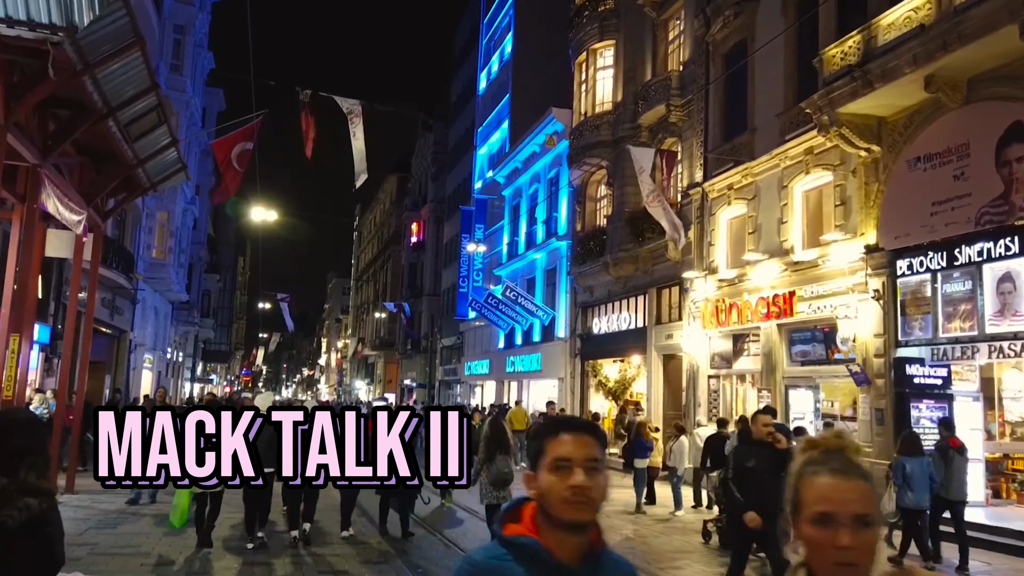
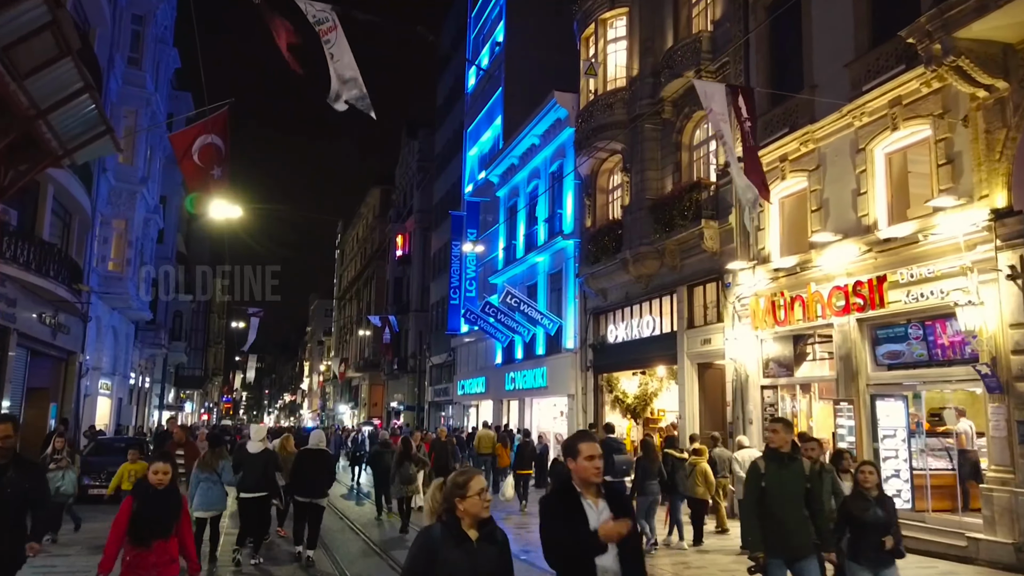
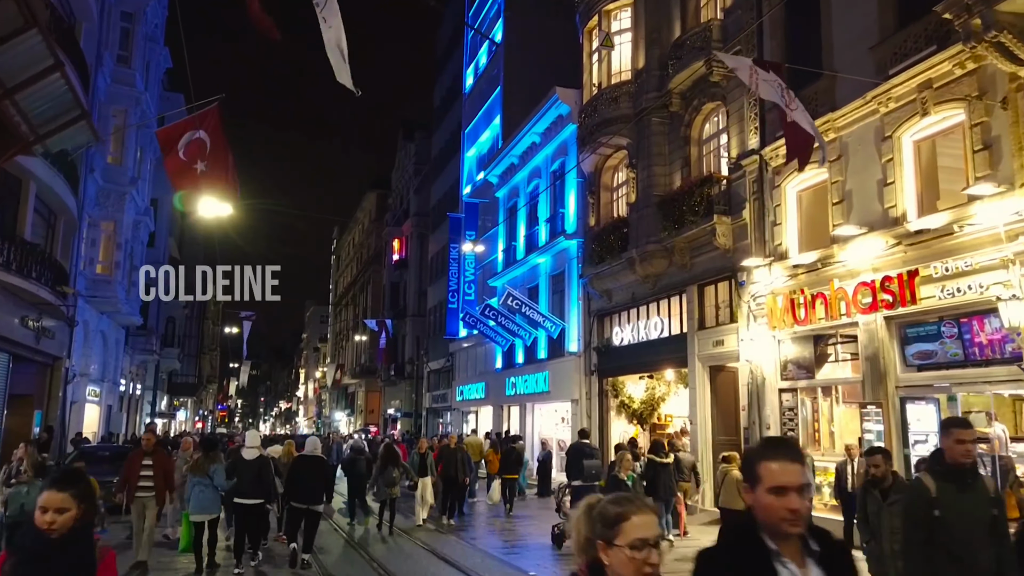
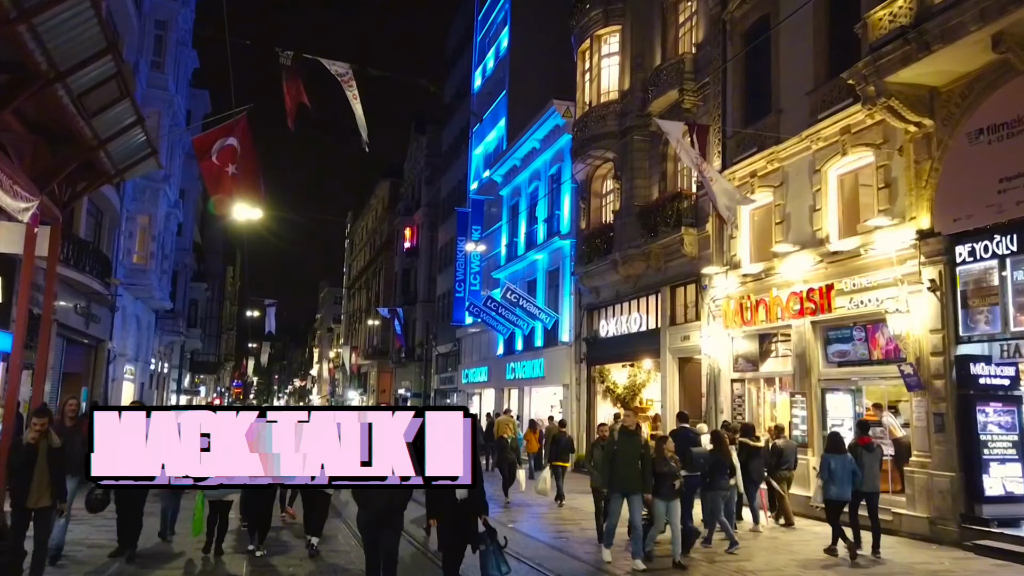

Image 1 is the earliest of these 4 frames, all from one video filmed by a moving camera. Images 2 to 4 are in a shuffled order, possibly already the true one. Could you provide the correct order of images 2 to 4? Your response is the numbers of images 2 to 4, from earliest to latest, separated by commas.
4, 2, 3
